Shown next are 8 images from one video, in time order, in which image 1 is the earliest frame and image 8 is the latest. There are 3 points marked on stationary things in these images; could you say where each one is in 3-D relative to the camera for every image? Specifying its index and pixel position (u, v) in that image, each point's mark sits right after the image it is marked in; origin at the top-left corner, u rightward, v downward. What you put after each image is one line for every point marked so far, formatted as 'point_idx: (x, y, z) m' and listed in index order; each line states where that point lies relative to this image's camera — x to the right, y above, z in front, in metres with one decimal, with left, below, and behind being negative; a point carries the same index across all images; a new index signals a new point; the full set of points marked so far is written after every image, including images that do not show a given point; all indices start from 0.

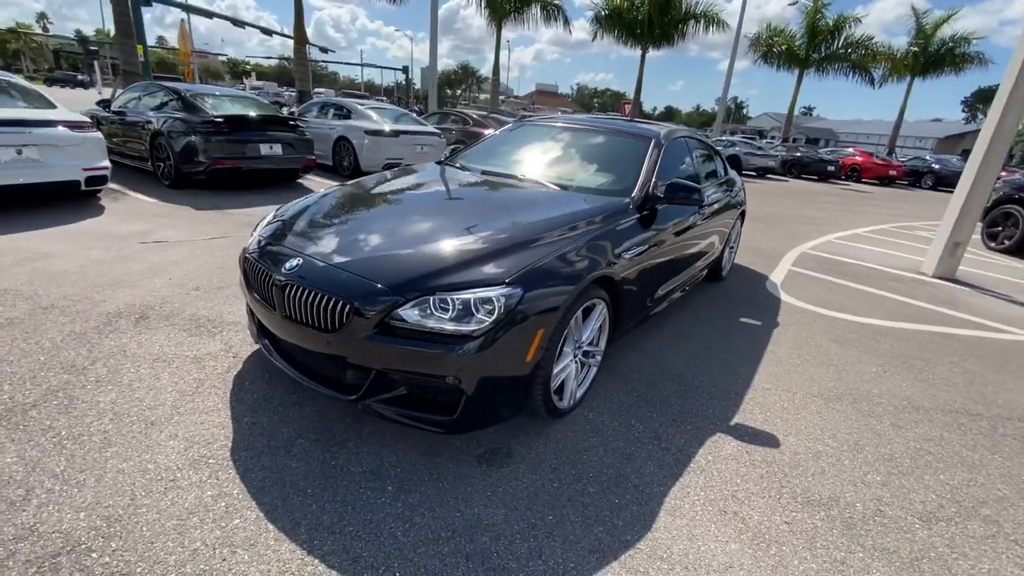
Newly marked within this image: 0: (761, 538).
0: (+1.1, -1.0, +2.0) m
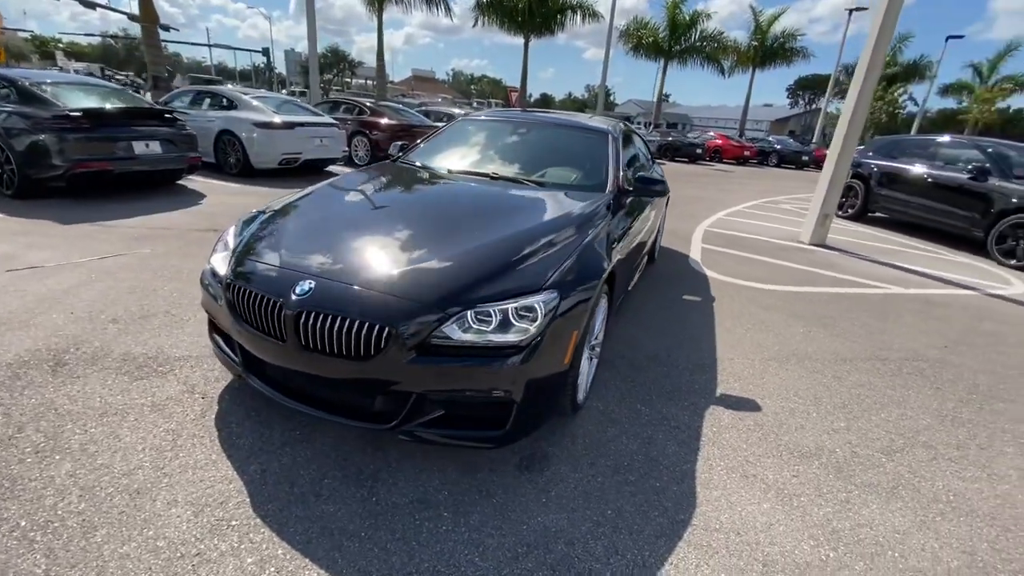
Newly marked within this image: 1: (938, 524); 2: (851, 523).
0: (+1.3, -1.0, +2.3) m
1: (+1.9, -1.1, +2.2) m
2: (+1.5, -1.0, +2.1) m
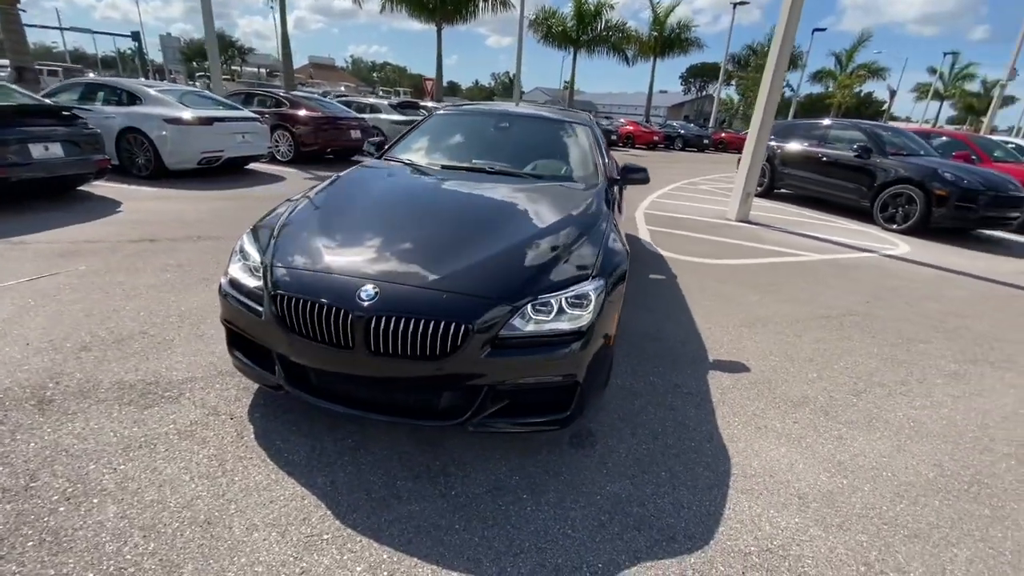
0: (+1.5, -0.8, +2.6) m
1: (+2.2, -0.9, +2.6) m
2: (+1.8, -0.9, +2.5) m
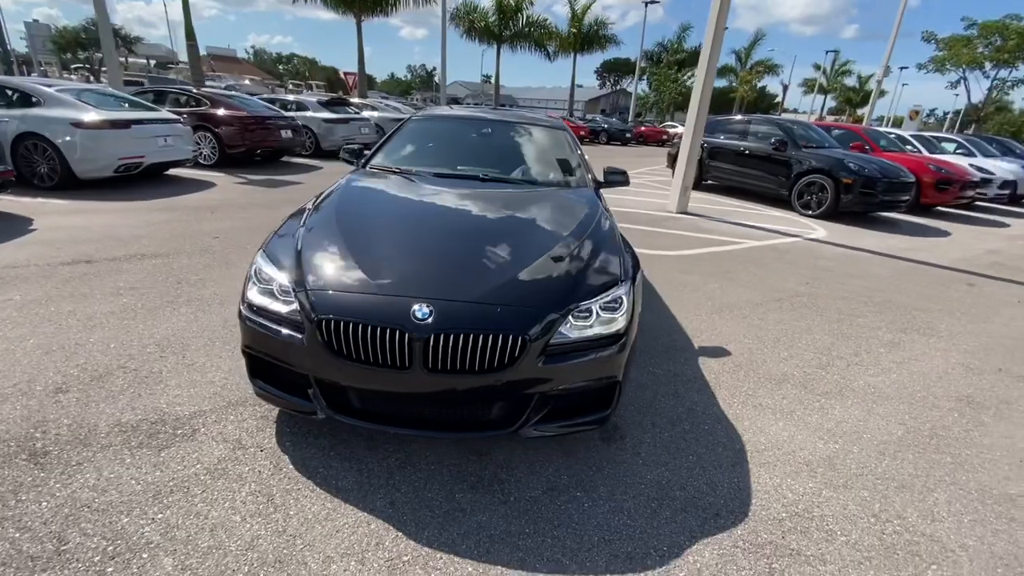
0: (+1.7, -0.8, +2.9) m
1: (+2.3, -0.8, +3.1) m
2: (+1.9, -0.8, +2.9) m
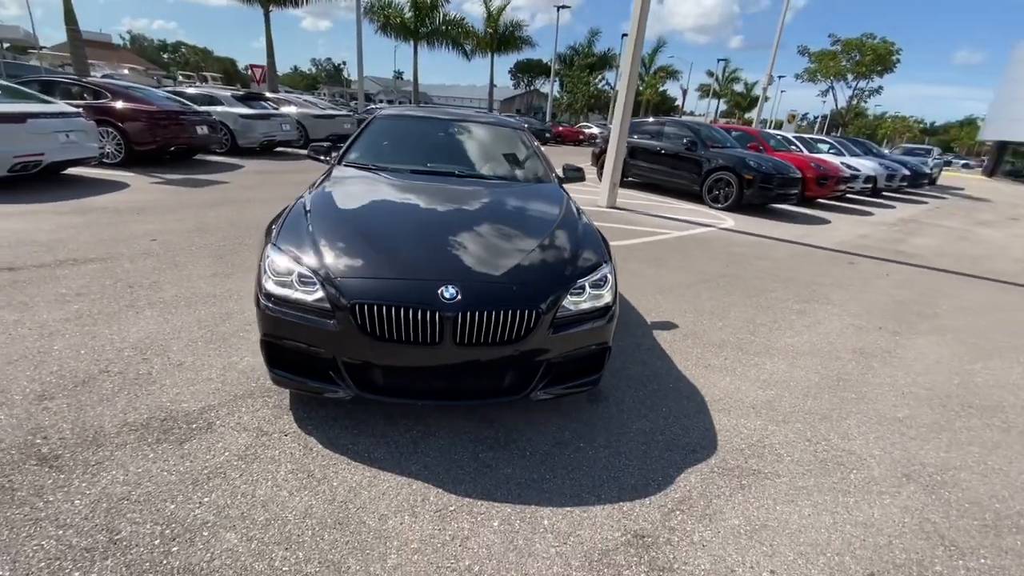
0: (+1.6, -0.6, +3.5) m
1: (+2.2, -0.6, +3.7) m
2: (+1.8, -0.6, +3.5) m
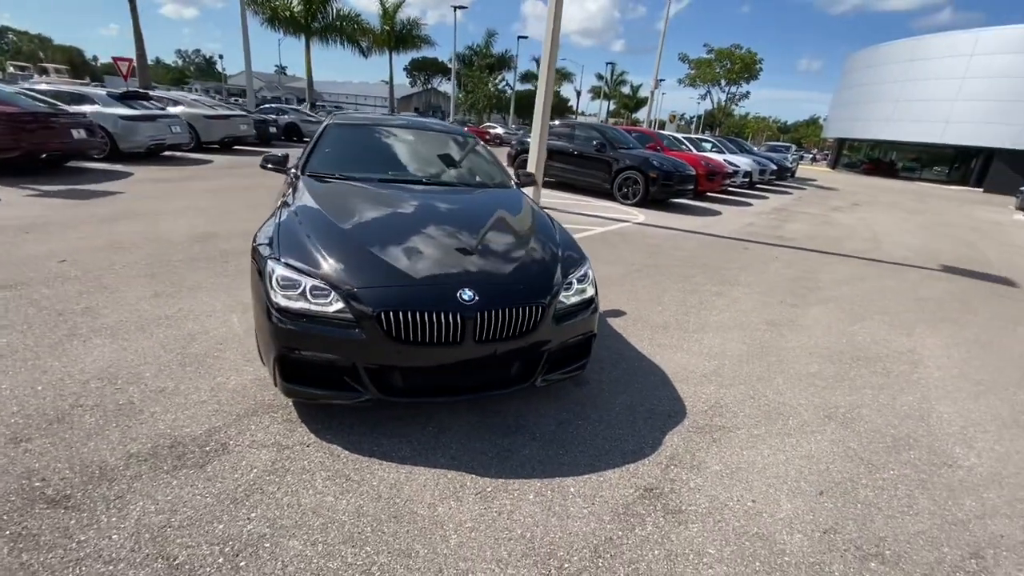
0: (+1.4, -0.5, +4.0) m
1: (+1.9, -0.4, +4.4) m
2: (+1.6, -0.5, +4.1) m
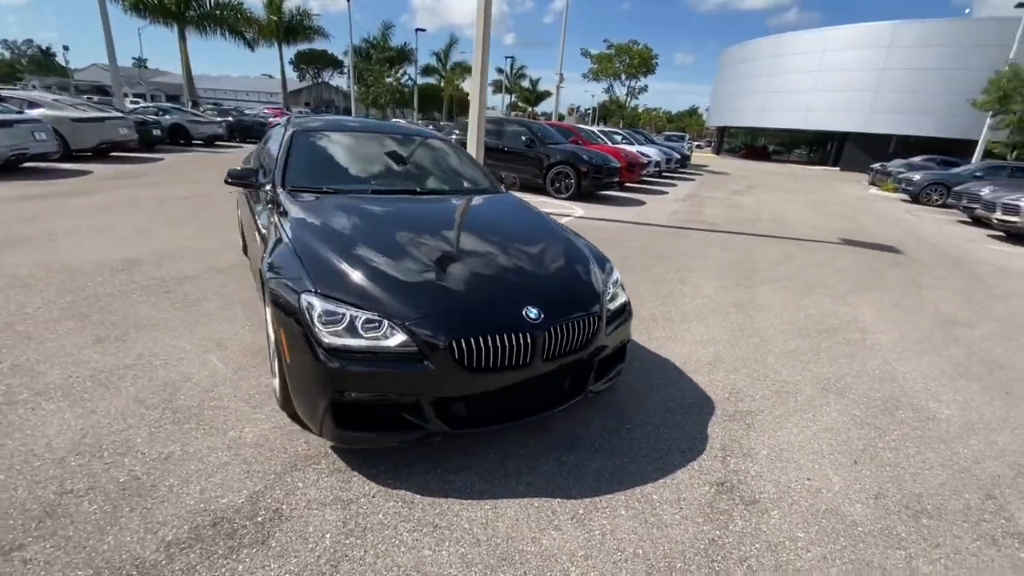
0: (+1.4, -0.4, +4.2) m
1: (+1.9, -0.3, +4.6) m
2: (+1.7, -0.4, +4.3) m
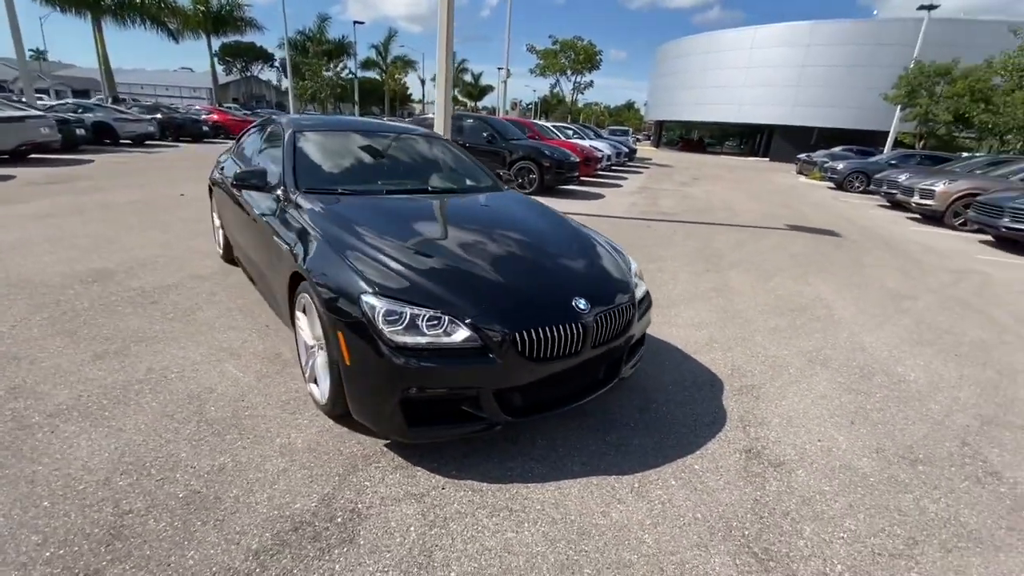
0: (+1.4, -0.3, +4.5) m
1: (+1.9, -0.2, +4.9) m
2: (+1.7, -0.3, +4.6) m
